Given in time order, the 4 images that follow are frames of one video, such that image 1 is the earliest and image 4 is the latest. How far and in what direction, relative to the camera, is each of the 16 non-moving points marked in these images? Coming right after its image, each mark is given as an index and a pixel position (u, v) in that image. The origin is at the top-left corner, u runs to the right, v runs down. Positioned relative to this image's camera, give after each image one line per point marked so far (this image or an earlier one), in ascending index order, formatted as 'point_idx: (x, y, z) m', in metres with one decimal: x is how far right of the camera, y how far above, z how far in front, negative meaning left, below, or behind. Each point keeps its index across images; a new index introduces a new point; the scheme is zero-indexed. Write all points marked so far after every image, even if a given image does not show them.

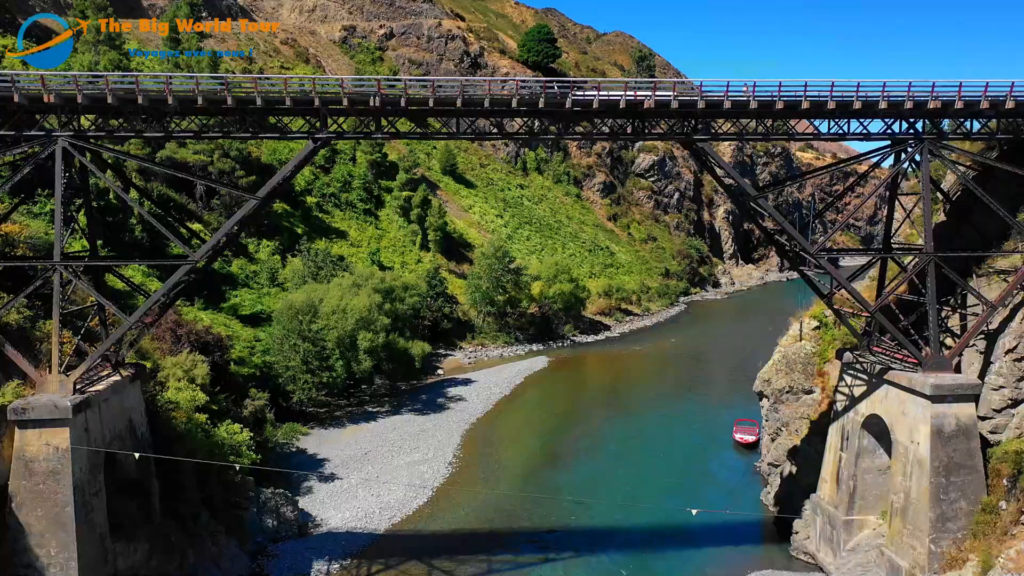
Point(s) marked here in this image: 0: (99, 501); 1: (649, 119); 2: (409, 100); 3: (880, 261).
0: (-10.3, -5.3, +14.2) m
1: (+3.9, +4.8, +16.1) m
2: (-2.9, +5.1, +15.5) m
3: (+10.8, +0.8, +16.7) m
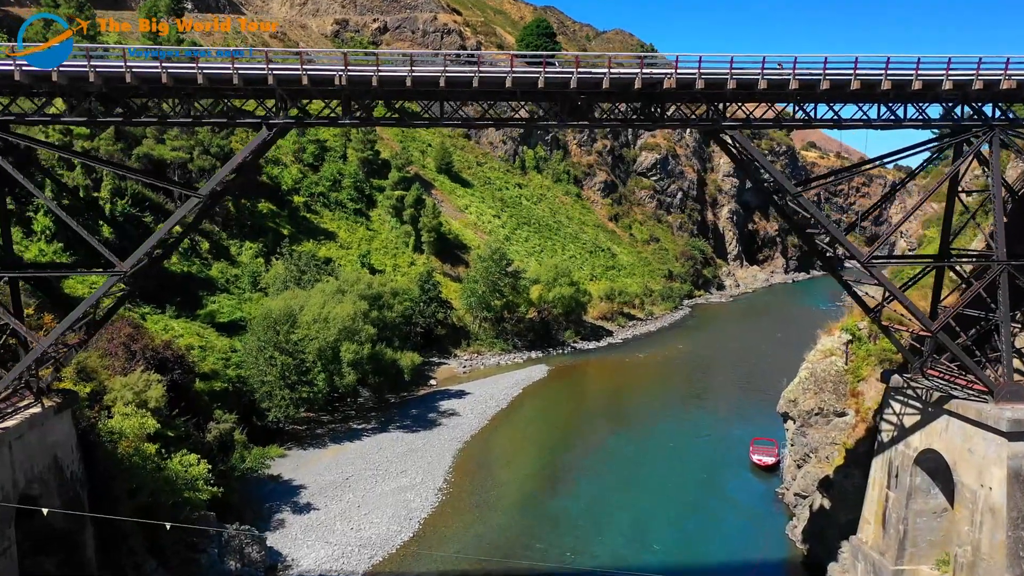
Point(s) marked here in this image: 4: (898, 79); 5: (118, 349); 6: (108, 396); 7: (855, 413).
0: (-10.4, -5.6, +11.8) m
1: (+3.8, +4.5, +13.7) m
2: (-3.0, +4.8, +13.1) m
3: (+10.6, +0.4, +14.3) m
4: (+8.8, +4.7, +13.0) m
5: (-13.4, -2.1, +19.4) m
6: (-12.2, -3.3, +17.3) m
7: (+11.3, -4.1, +18.8) m
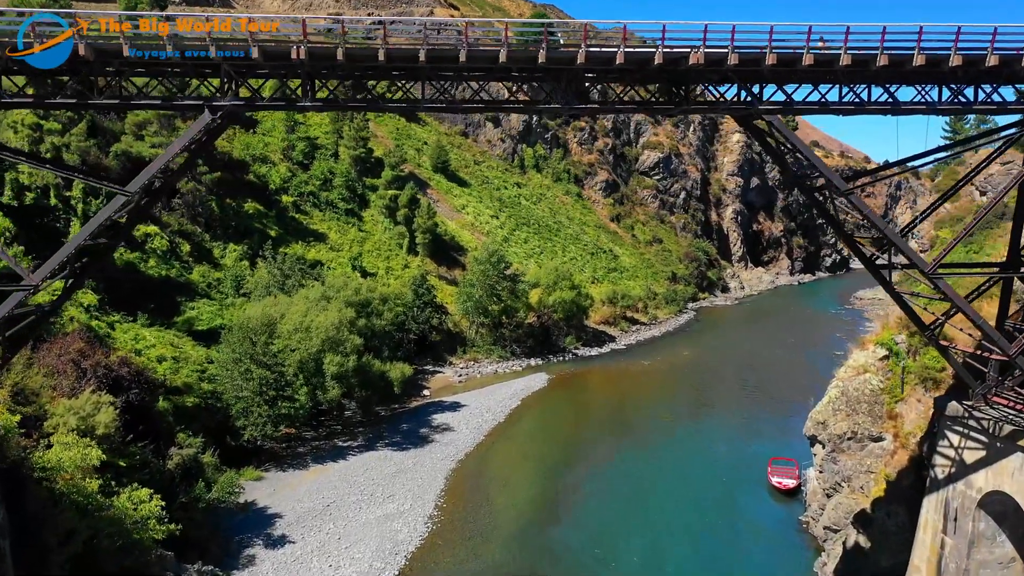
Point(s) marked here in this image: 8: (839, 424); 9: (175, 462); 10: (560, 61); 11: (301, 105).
0: (-10.5, -5.9, +9.6) m
1: (+3.7, +4.2, +11.6) m
2: (-3.1, +4.5, +11.0) m
3: (+10.5, +0.1, +12.2) m
4: (+8.7, +4.4, +10.8) m
5: (-13.5, -2.4, +17.3) m
6: (-12.3, -3.6, +15.2) m
7: (+11.2, -4.4, +16.7) m
8: (+10.4, -4.3, +18.2) m
9: (-11.1, -5.7, +18.9) m
10: (+1.0, +4.5, +11.4) m
11: (-4.1, +3.6, +11.2) m
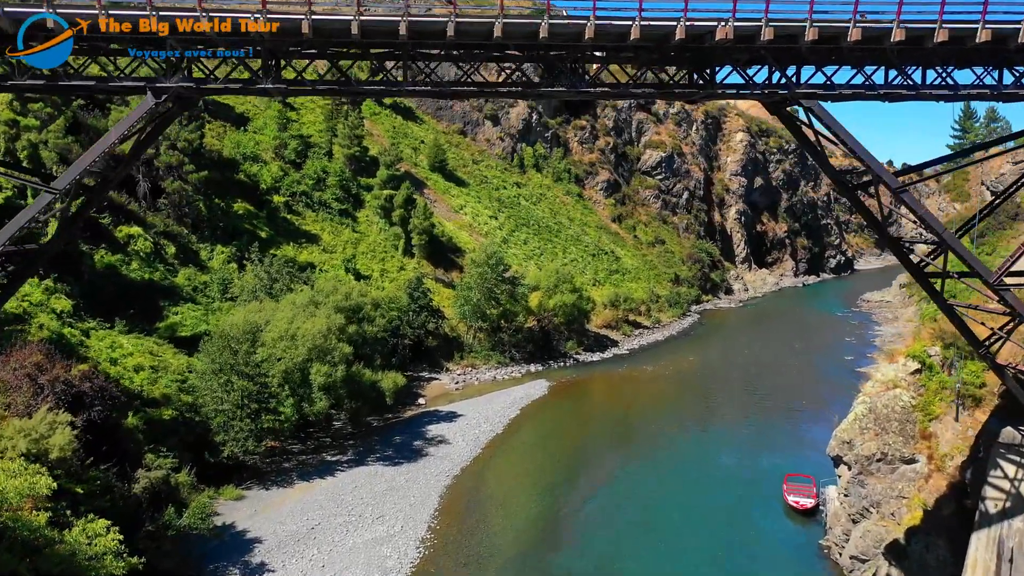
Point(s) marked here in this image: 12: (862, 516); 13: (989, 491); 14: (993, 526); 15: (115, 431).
0: (-10.5, -6.2, +8.1) m
1: (+3.6, +3.9, +10.1) m
2: (-3.2, +4.3, +9.5) m
3: (+10.5, -0.1, +10.7) m
4: (+8.7, +4.2, +9.3) m
5: (-13.6, -2.6, +15.8) m
6: (-12.4, -3.8, +13.6) m
7: (+11.1, -4.6, +15.2) m
8: (+10.4, -4.6, +16.7) m
9: (-11.2, -6.0, +17.3) m
10: (+0.9, +4.3, +9.9) m
11: (-4.1, +3.4, +9.7) m
12: (+10.5, -6.8, +17.1) m
13: (+10.0, -4.2, +12.0) m
14: (+10.0, -4.9, +11.9) m
15: (-12.6, -4.5, +18.1) m
